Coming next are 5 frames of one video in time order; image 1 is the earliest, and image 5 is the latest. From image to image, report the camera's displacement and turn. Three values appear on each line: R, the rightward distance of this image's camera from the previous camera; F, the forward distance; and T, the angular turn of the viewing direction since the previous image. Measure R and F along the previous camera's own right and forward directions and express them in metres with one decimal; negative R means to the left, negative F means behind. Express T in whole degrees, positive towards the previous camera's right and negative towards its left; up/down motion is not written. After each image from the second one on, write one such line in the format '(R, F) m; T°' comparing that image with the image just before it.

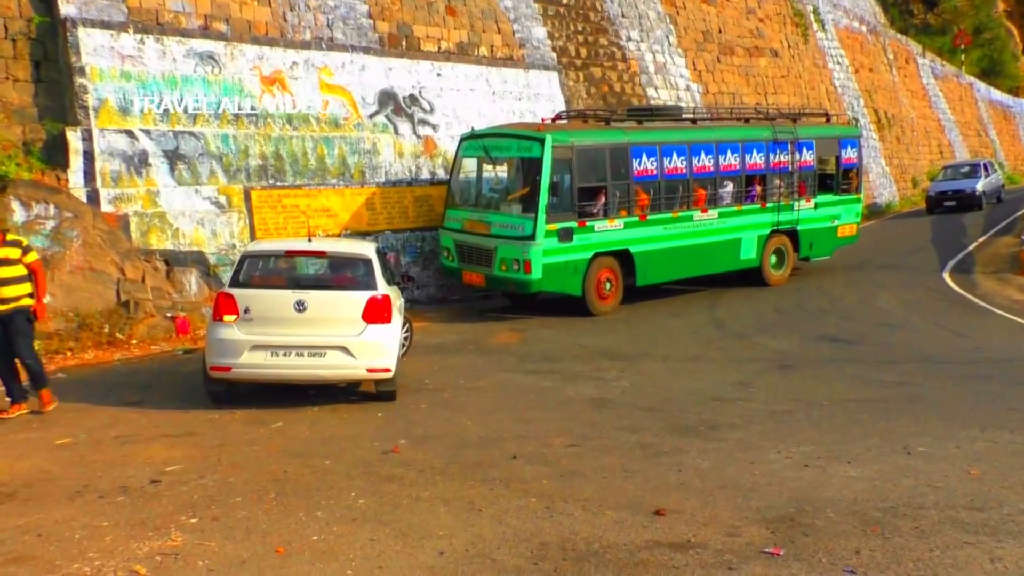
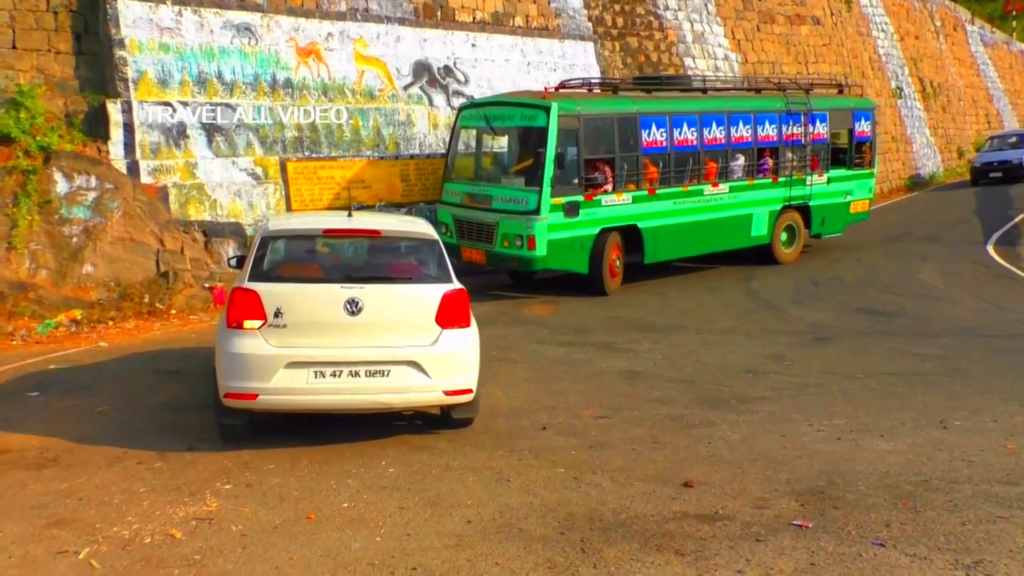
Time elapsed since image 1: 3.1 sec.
(+0.1, 0.0) m; -3°
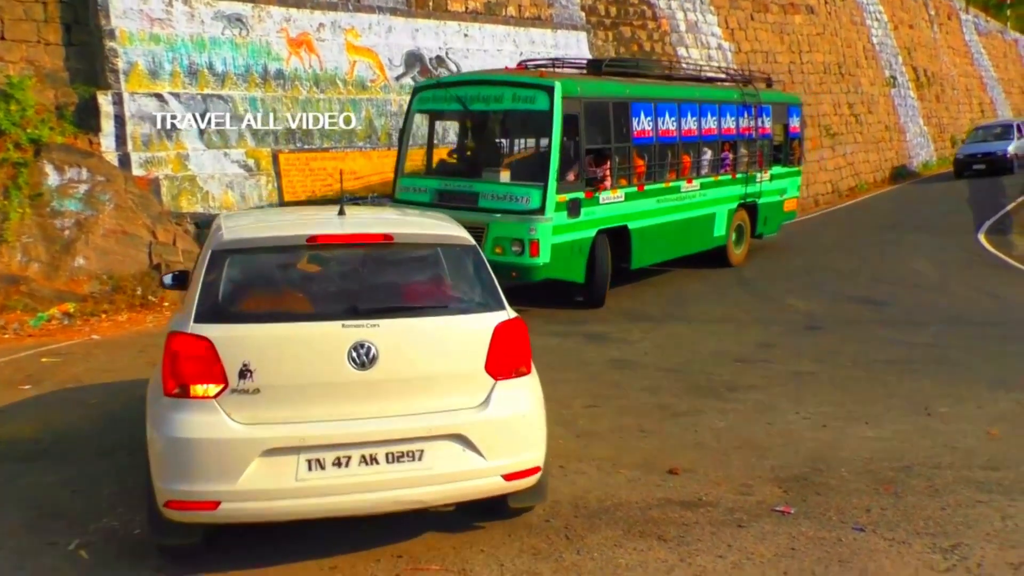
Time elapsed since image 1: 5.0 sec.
(+0.2, 0.0) m; 0°
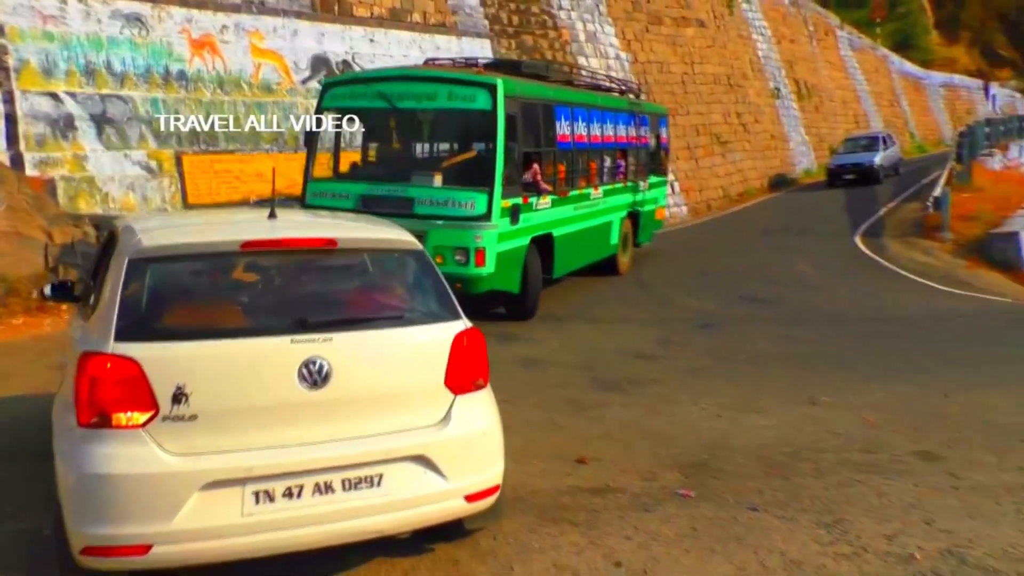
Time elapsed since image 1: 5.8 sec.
(-0.2, -0.3) m; +7°
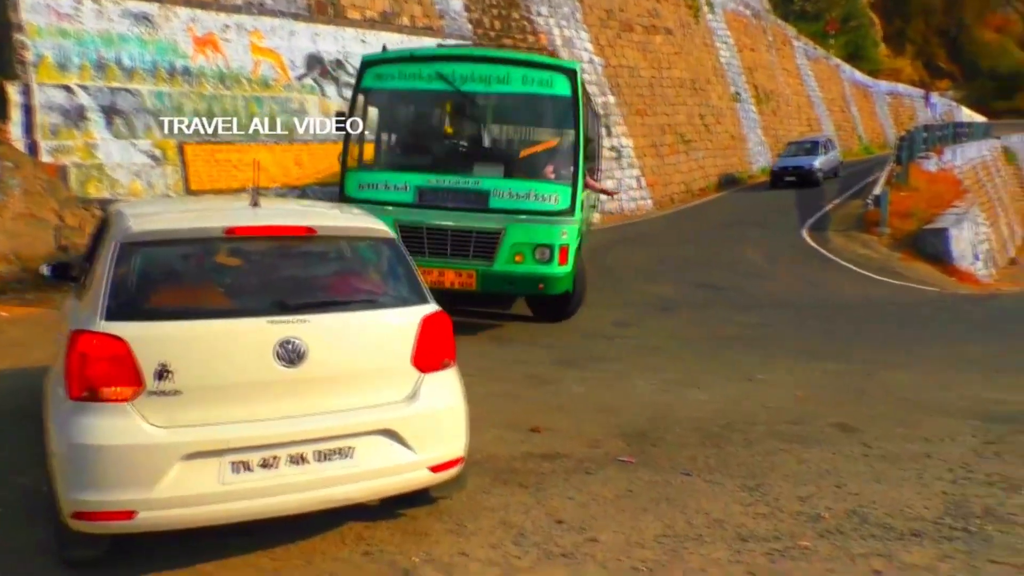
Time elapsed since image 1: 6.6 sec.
(+0.4, -0.8) m; -1°
